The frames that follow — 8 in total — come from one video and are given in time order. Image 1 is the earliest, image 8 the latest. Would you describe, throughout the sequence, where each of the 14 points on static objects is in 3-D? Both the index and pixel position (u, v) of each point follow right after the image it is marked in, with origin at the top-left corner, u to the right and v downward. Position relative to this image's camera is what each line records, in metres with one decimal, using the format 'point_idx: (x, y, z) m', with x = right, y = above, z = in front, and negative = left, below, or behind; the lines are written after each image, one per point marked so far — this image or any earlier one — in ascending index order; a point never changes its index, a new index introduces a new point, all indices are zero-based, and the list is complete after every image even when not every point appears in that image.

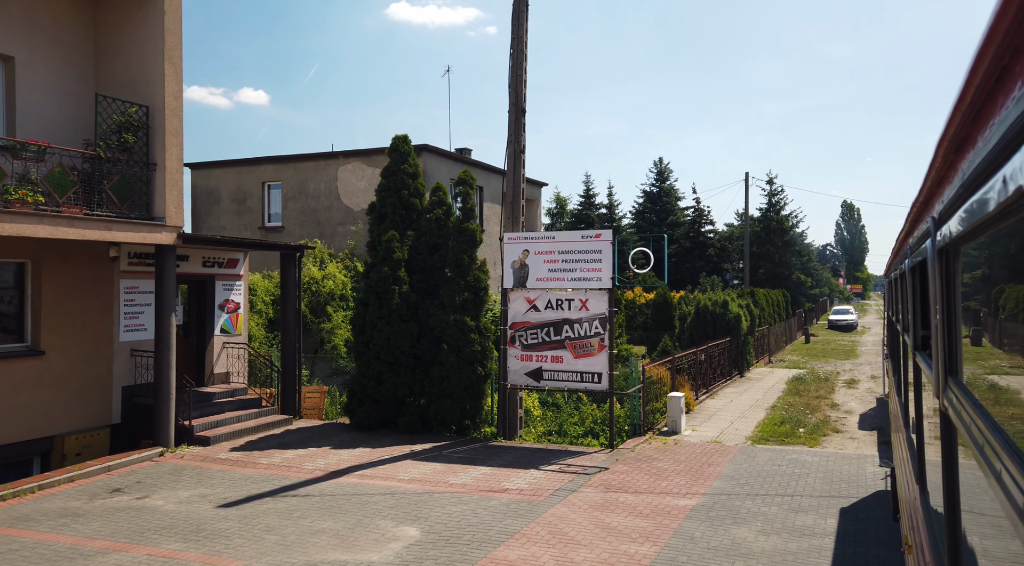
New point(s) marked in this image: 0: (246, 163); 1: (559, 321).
0: (-6.4, +2.9, +19.5) m
1: (+0.6, -0.5, +10.7) m
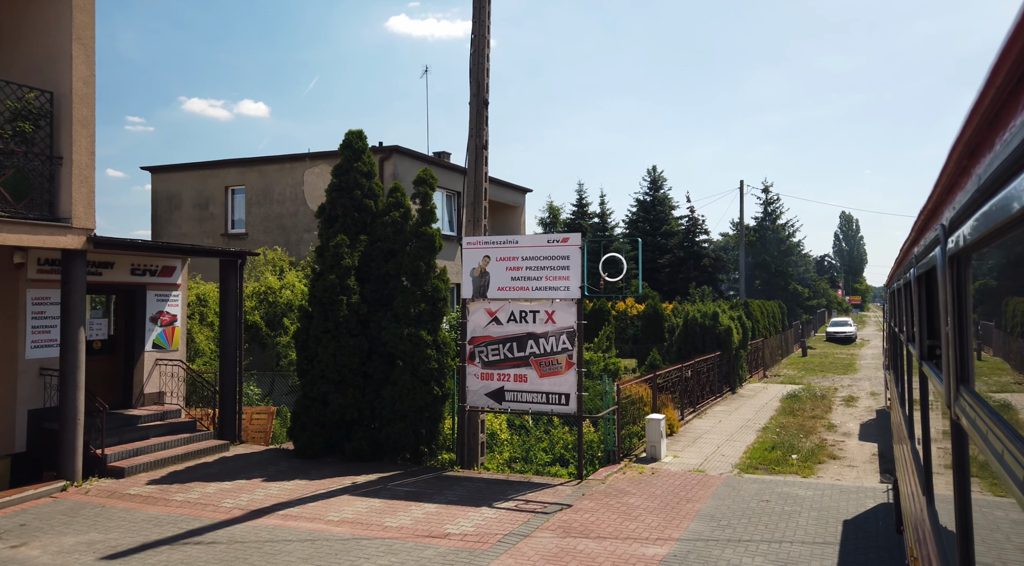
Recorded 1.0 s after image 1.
0: (-6.9, +2.7, +18.4) m
1: (+0.1, -0.6, +9.6) m
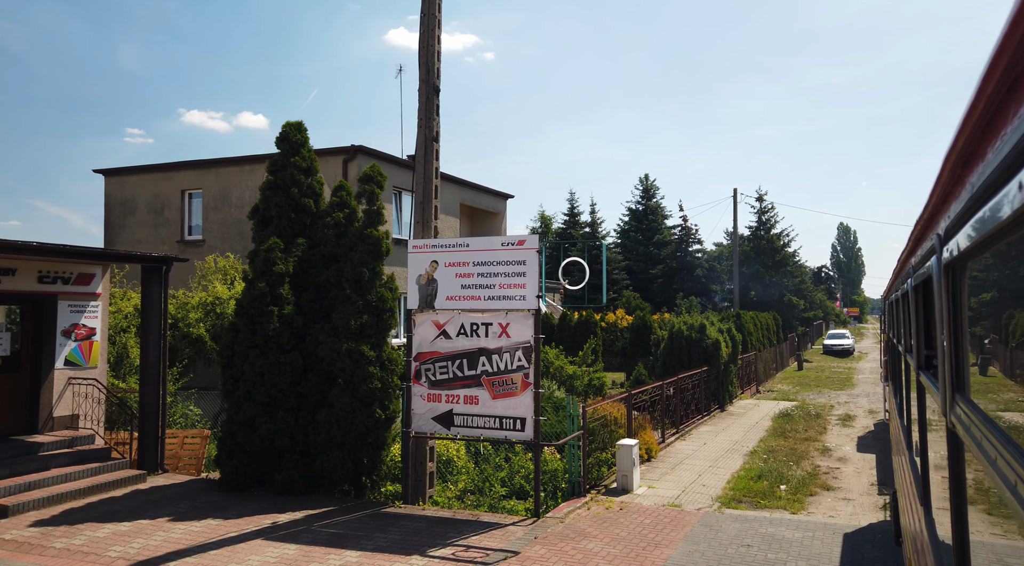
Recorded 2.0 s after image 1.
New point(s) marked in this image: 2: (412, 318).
0: (-7.5, +2.4, +17.3) m
1: (-0.4, -0.7, +8.5) m
2: (-1.1, -0.4, +8.8) m
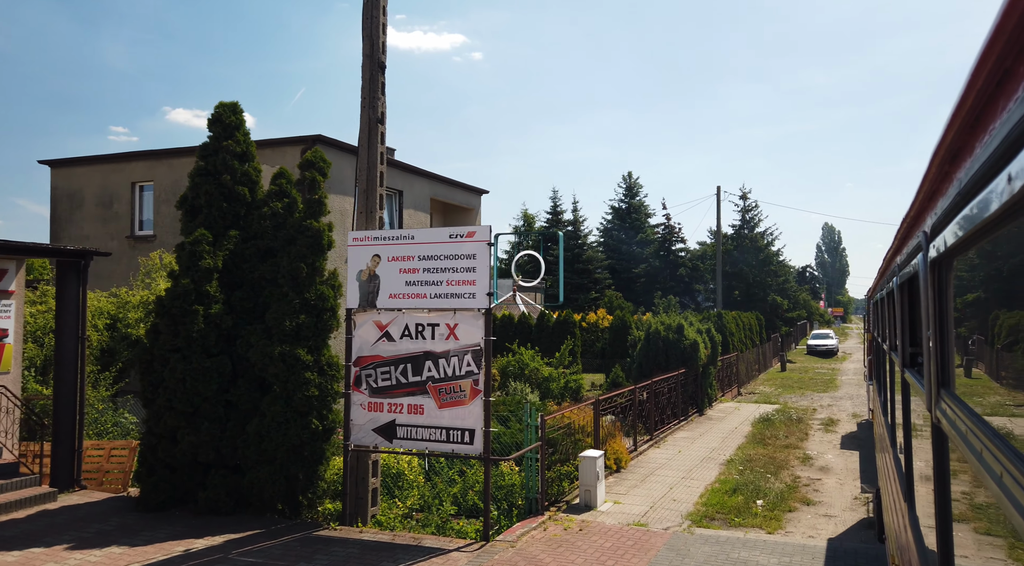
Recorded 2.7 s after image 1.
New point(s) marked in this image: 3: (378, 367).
0: (-8.1, +2.5, +16.4) m
1: (-0.9, -0.7, +7.6) m
2: (-1.6, -0.4, +7.9) m
3: (-1.3, -0.8, +7.8) m
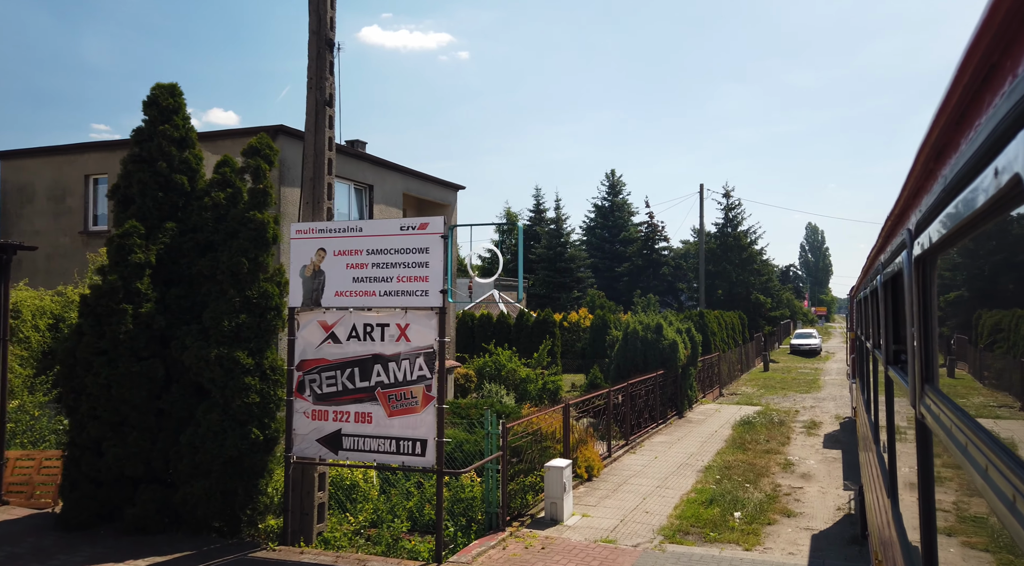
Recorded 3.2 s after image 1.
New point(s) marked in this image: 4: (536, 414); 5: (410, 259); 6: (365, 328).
0: (-8.6, +2.5, +15.6) m
1: (-1.3, -0.7, +7.0) m
2: (-2.0, -0.3, +7.3) m
3: (-1.7, -0.8, +7.1) m
4: (+0.3, -1.4, +8.7) m
5: (-0.9, +0.2, +6.9) m
6: (-1.3, -0.4, +7.0) m
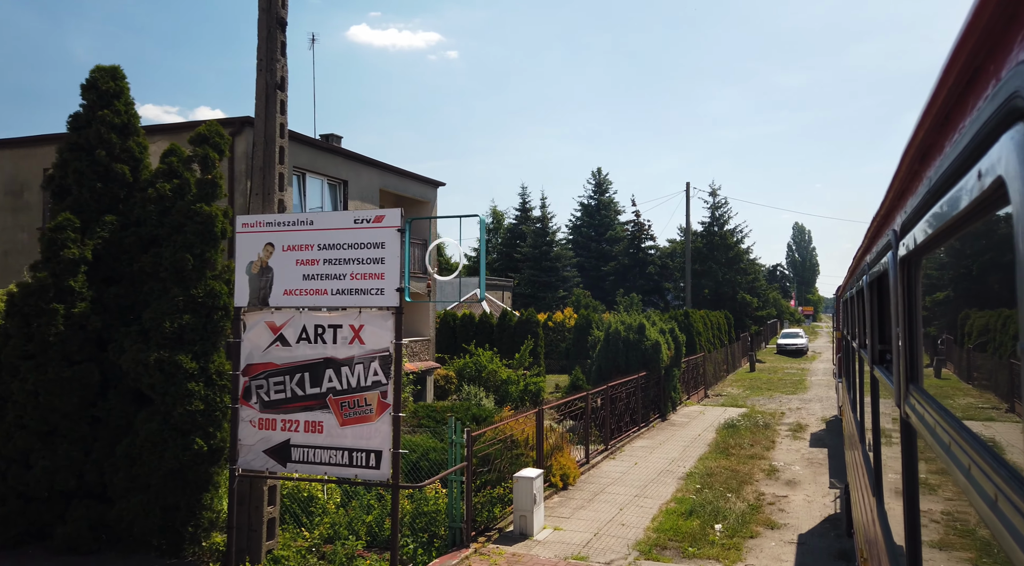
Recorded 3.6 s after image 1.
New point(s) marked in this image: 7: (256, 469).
0: (-9.0, +2.6, +15.0) m
1: (-1.6, -0.6, +6.5) m
2: (-2.3, -0.3, +6.7) m
3: (-2.0, -0.8, +6.6) m
4: (-0.1, -1.4, +8.2) m
5: (-1.2, +0.2, +6.4) m
6: (-1.6, -0.4, +6.5) m
7: (-2.1, -1.5, +6.6) m
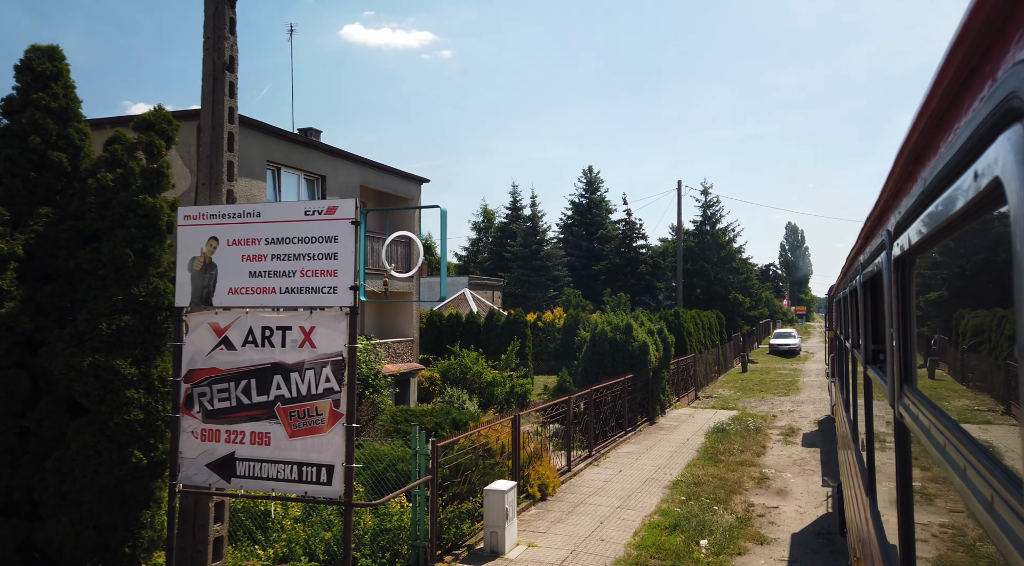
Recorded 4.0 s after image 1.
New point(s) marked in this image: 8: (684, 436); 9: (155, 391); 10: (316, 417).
0: (-9.4, +2.6, +14.3) m
1: (-1.8, -0.6, +5.9) m
2: (-2.5, -0.3, +6.2) m
3: (-2.2, -0.7, +6.0) m
4: (-0.3, -1.4, +7.7) m
5: (-1.4, +0.2, +5.8) m
6: (-1.8, -0.4, +5.9) m
7: (-2.3, -1.5, +6.1) m
8: (+3.0, -2.7, +14.2) m
9: (-2.9, -0.8, +6.5) m
10: (-1.4, -1.0, +5.8) m
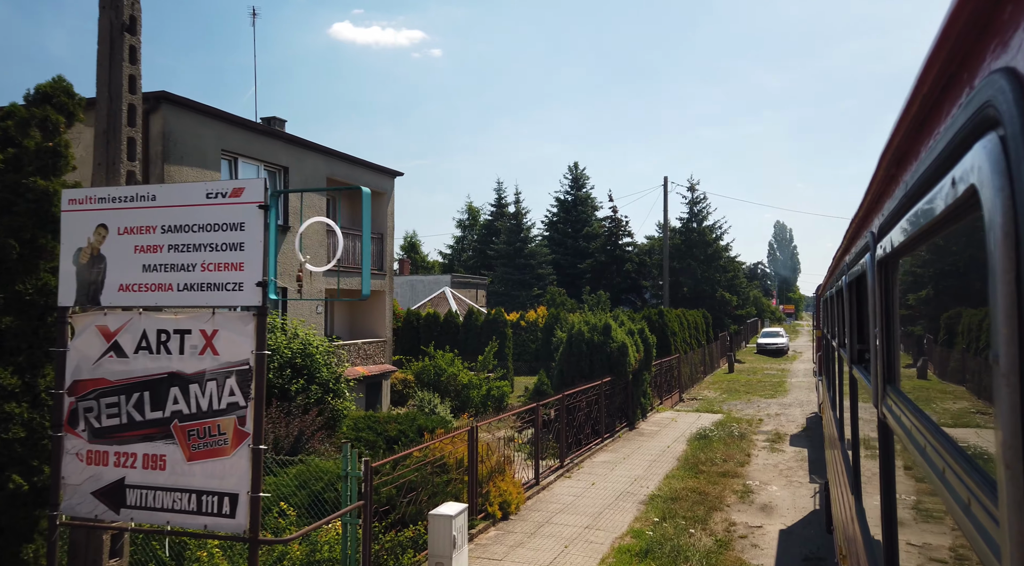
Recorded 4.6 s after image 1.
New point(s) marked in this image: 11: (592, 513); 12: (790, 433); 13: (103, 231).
0: (-9.9, +2.6, +13.4) m
1: (-2.2, -0.6, +5.0) m
2: (-2.9, -0.3, +5.3) m
3: (-2.6, -0.7, +5.1) m
4: (-0.7, -1.4, +6.8) m
5: (-1.8, +0.3, +5.0) m
6: (-2.2, -0.3, +5.1) m
7: (-2.7, -1.5, +5.2) m
8: (+2.5, -2.6, +13.4) m
9: (-3.3, -0.8, +5.6) m
10: (-1.8, -0.9, +4.9) m
11: (+0.9, -2.5, +8.7) m
12: (+5.1, -2.8, +14.8) m
13: (-2.6, +0.3, +5.2) m
